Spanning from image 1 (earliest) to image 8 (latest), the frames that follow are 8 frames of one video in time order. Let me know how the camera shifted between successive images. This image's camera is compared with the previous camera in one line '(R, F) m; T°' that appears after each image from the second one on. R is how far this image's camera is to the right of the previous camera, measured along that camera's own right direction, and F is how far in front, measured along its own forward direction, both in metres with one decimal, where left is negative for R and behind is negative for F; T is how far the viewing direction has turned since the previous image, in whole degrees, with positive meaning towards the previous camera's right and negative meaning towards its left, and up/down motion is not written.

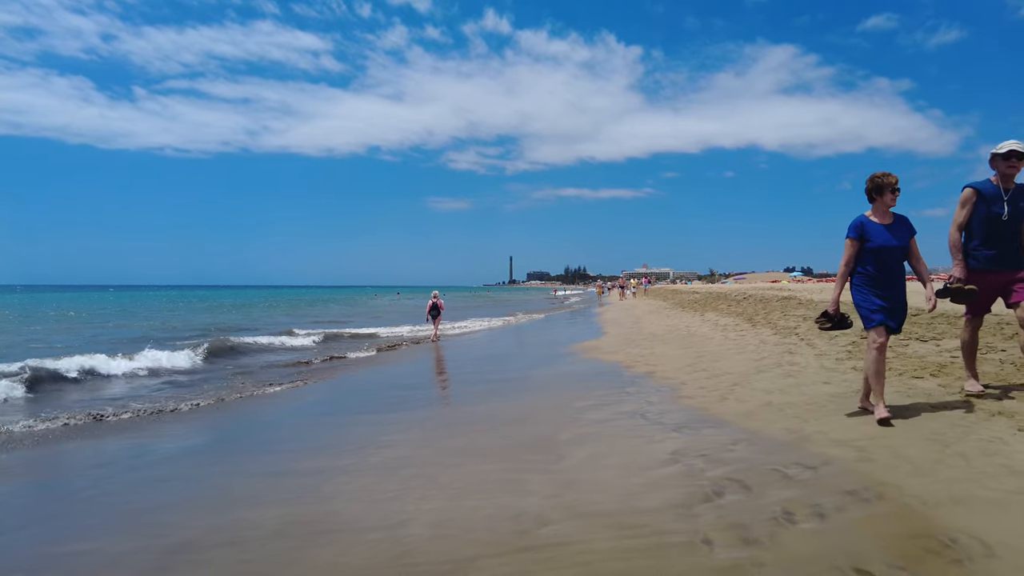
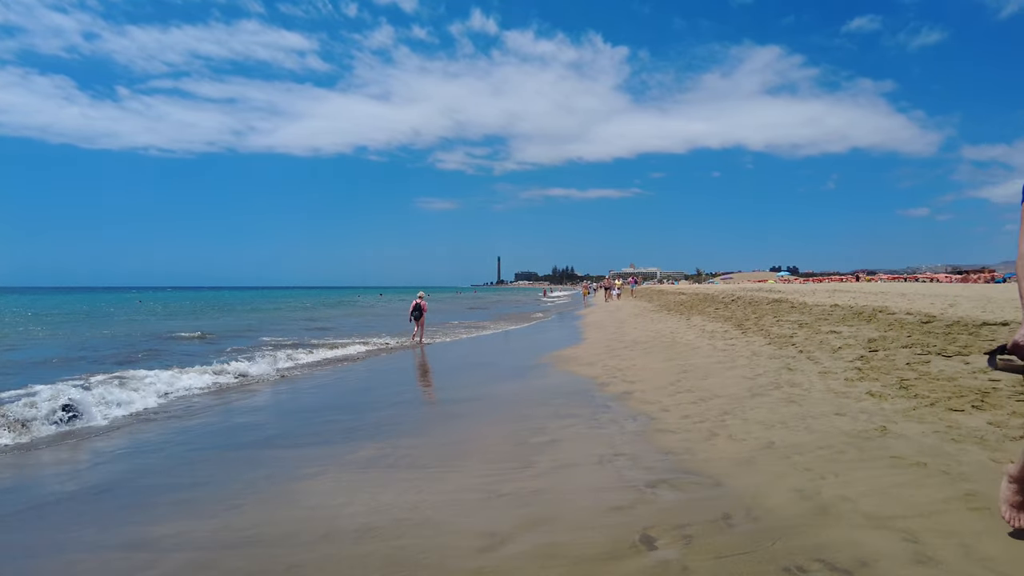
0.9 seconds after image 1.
(+0.4, +1.2) m; +1°
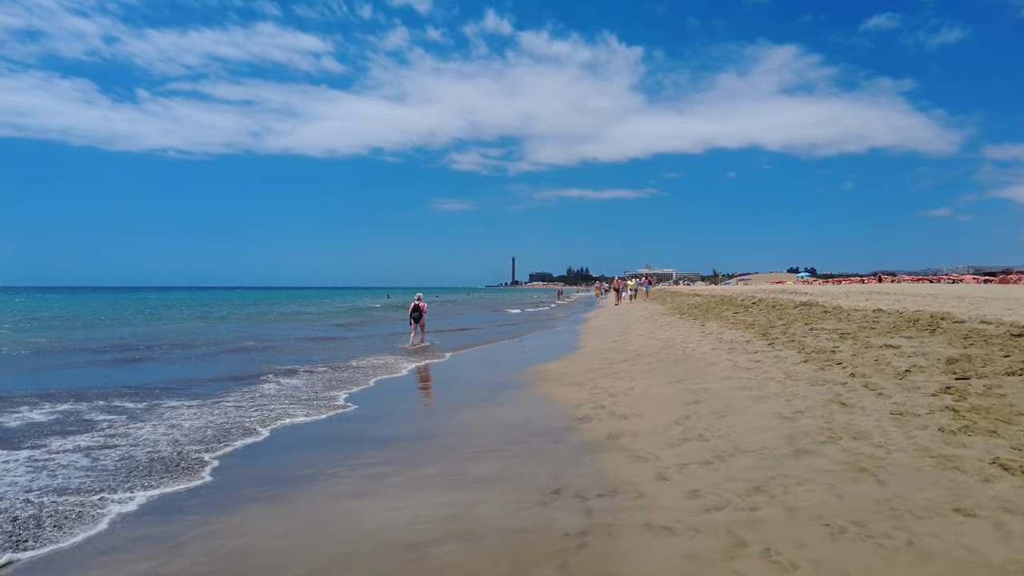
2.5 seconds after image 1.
(+0.6, +2.1) m; -1°
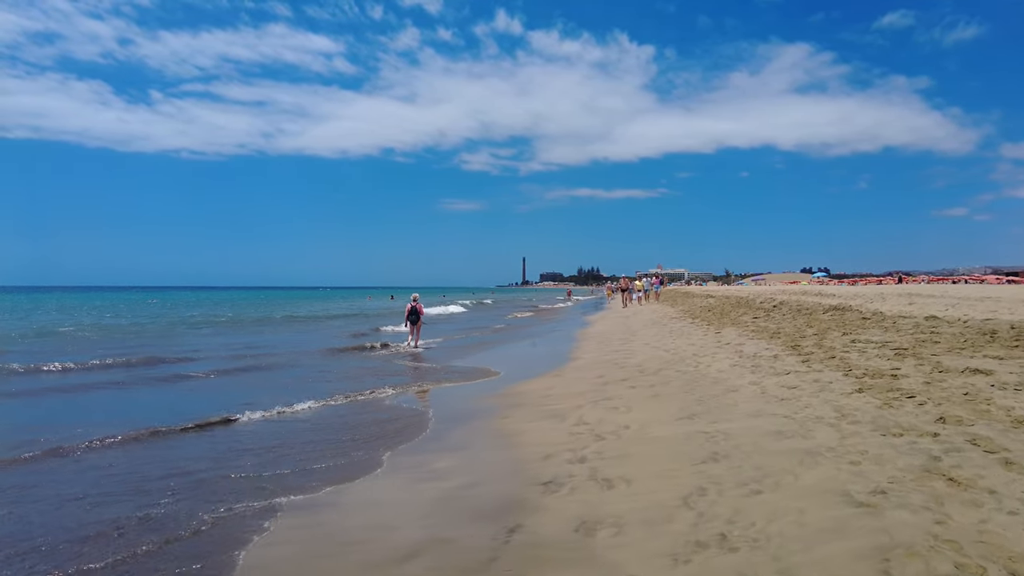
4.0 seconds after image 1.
(+0.5, +1.9) m; -1°
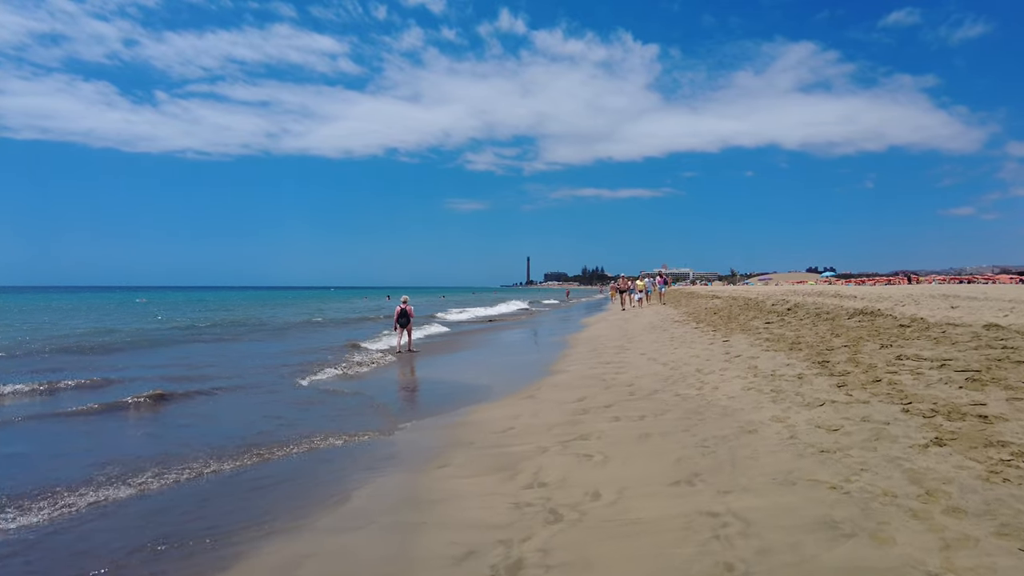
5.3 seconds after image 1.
(+0.5, +1.8) m; 0°
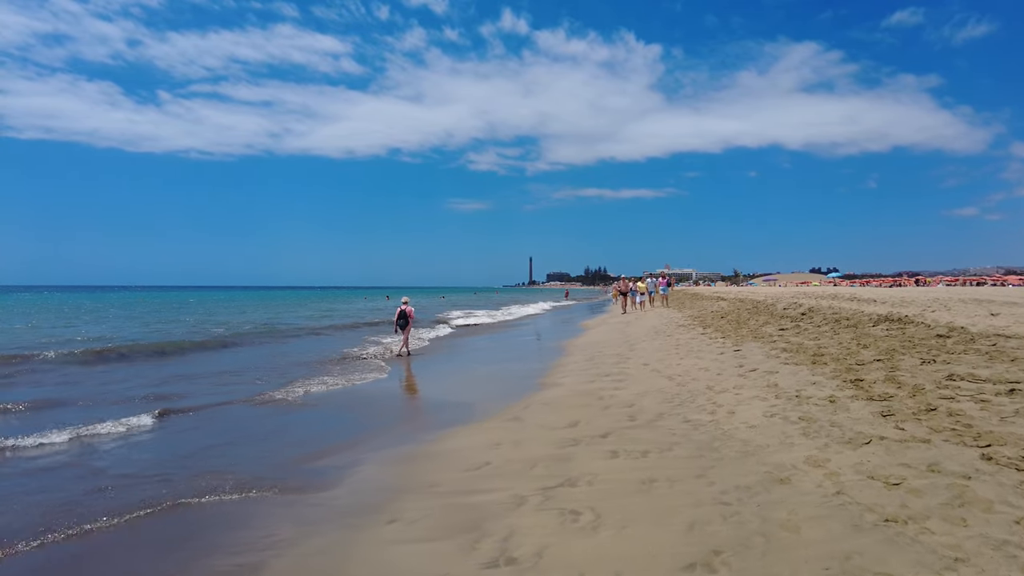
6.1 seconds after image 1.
(+0.2, +1.1) m; 0°
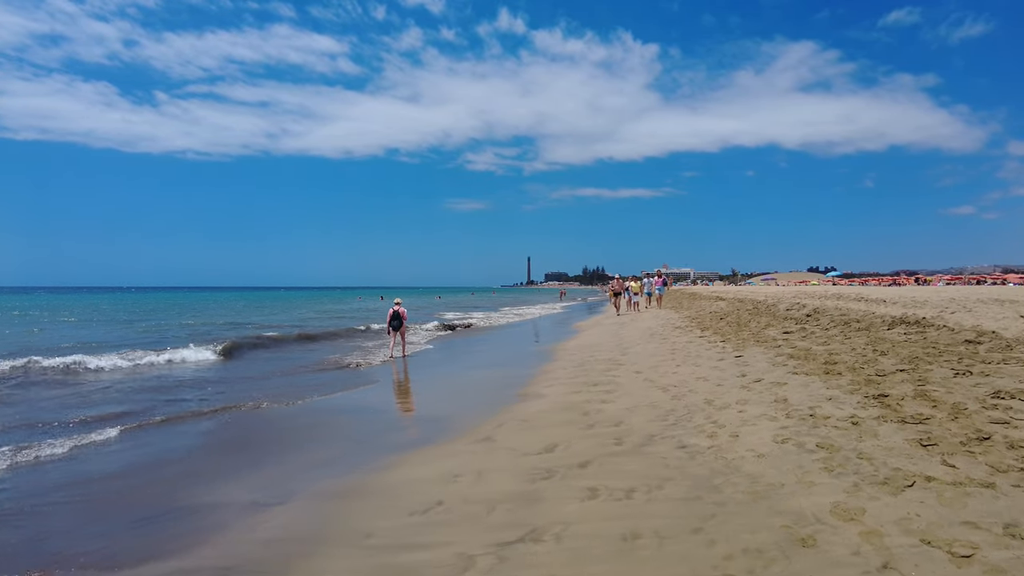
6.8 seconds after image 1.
(+0.3, +0.9) m; 0°
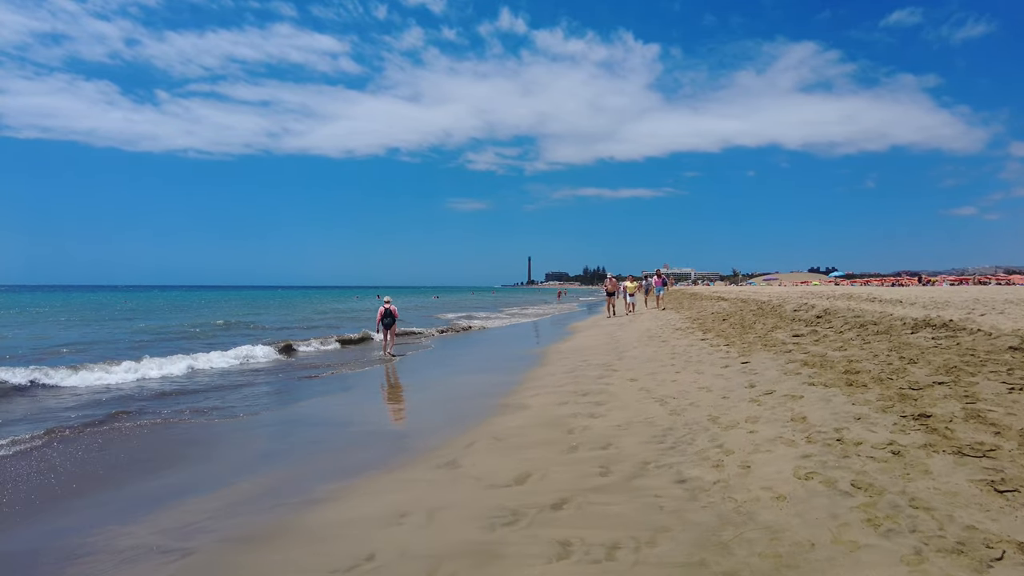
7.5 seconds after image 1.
(+0.3, +1.0) m; 0°
